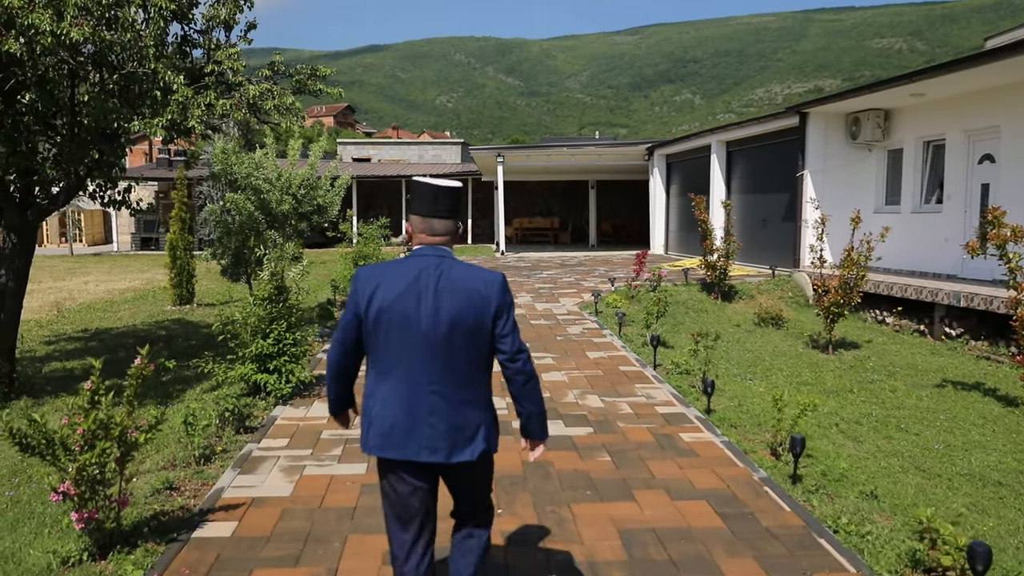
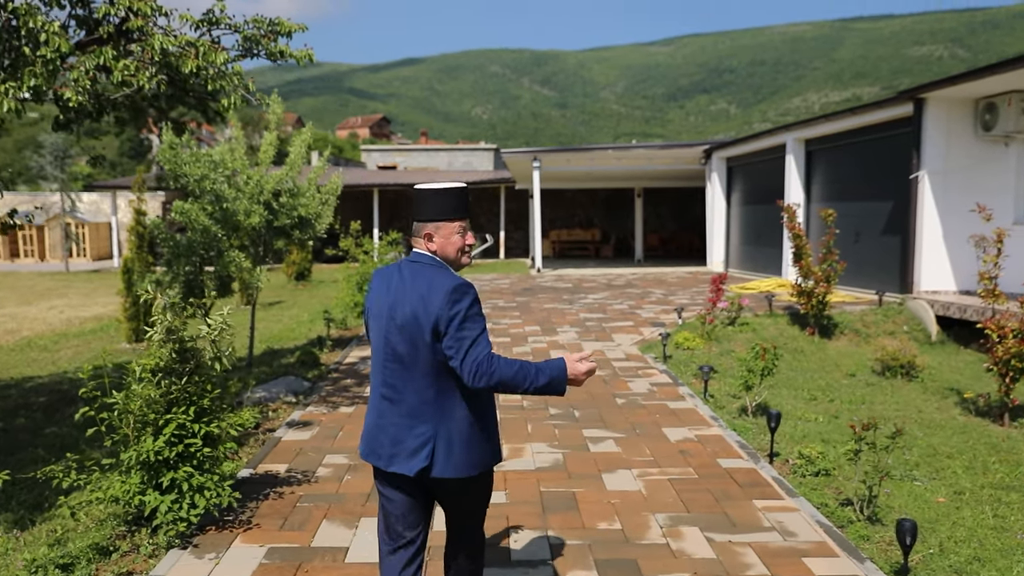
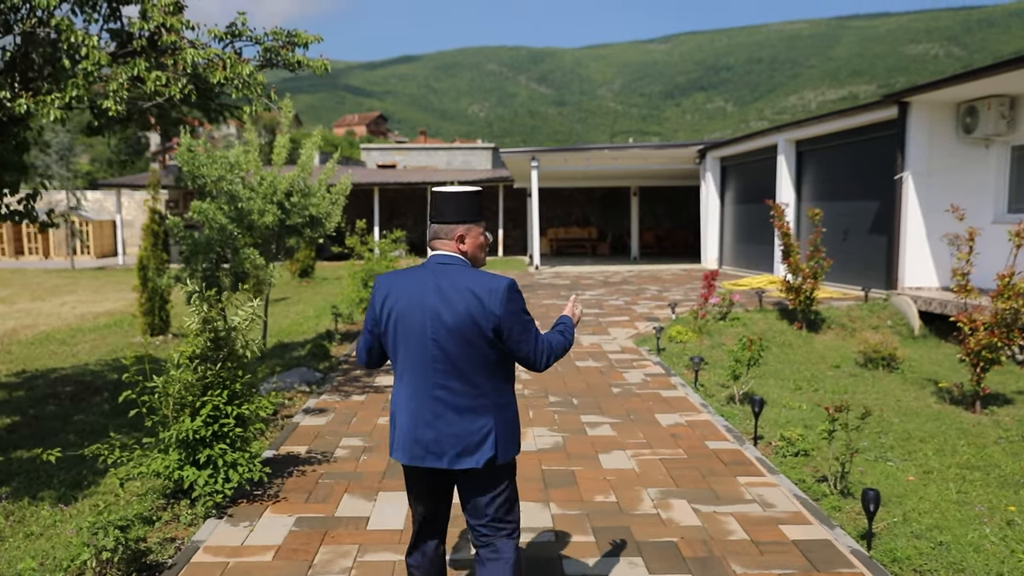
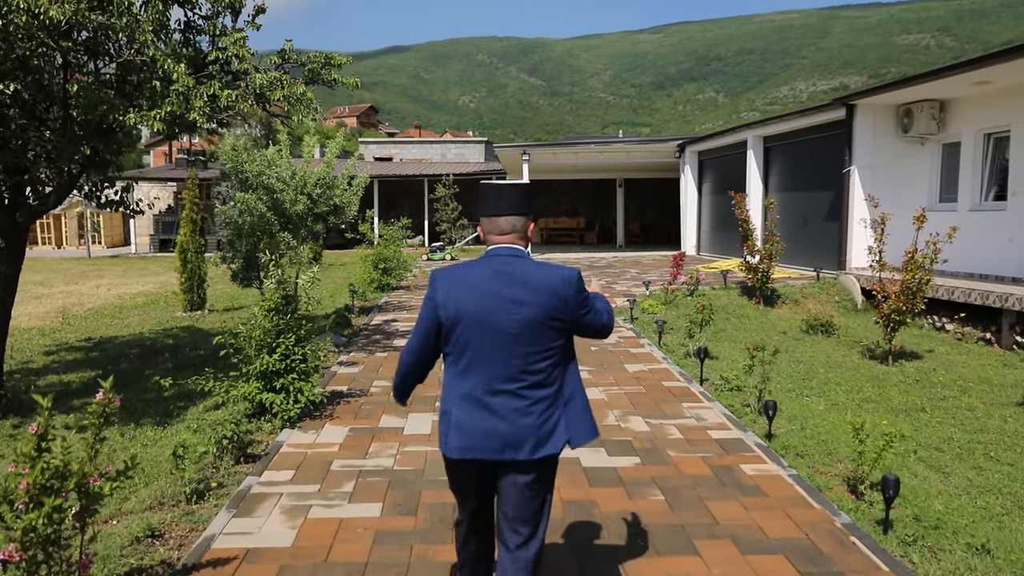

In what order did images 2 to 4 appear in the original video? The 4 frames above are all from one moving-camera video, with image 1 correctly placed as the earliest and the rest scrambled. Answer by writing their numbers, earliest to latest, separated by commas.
4, 3, 2
